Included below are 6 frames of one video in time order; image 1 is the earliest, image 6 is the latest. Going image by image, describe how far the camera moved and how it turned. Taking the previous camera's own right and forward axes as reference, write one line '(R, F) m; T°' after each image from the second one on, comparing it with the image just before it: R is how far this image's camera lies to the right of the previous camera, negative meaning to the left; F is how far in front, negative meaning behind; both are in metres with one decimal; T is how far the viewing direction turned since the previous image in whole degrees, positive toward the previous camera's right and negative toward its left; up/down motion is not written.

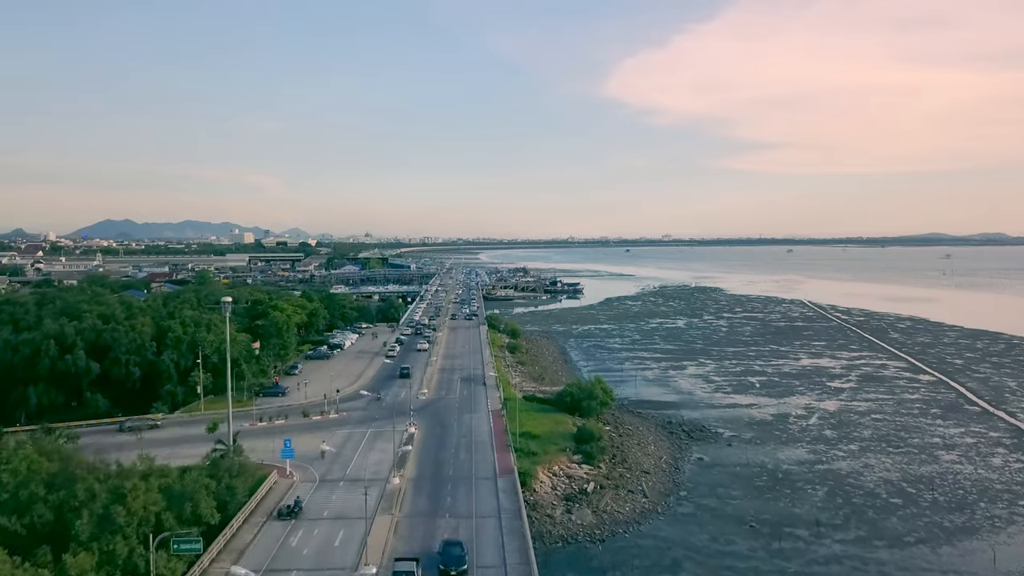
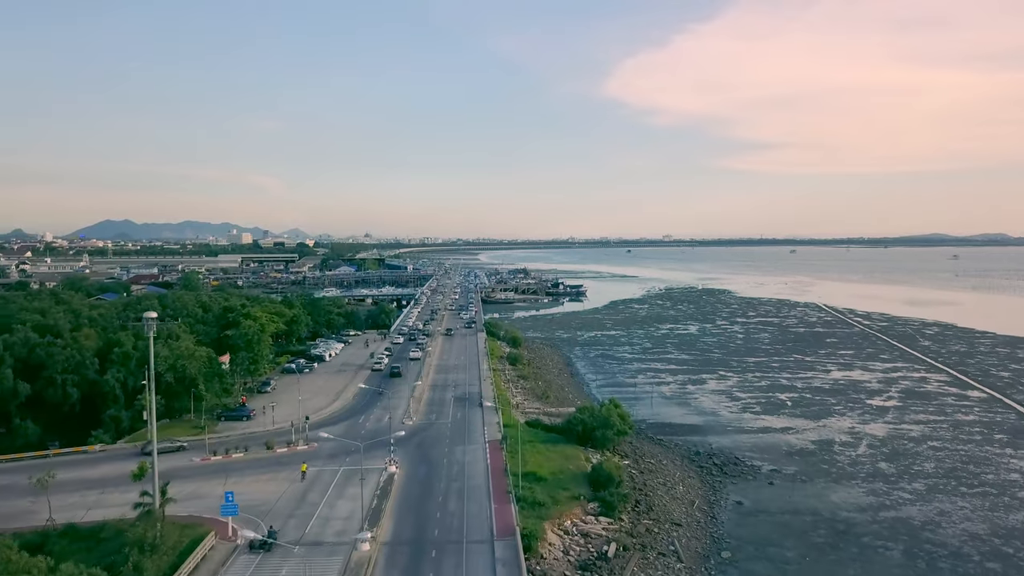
(0.0, +4.1) m; 0°
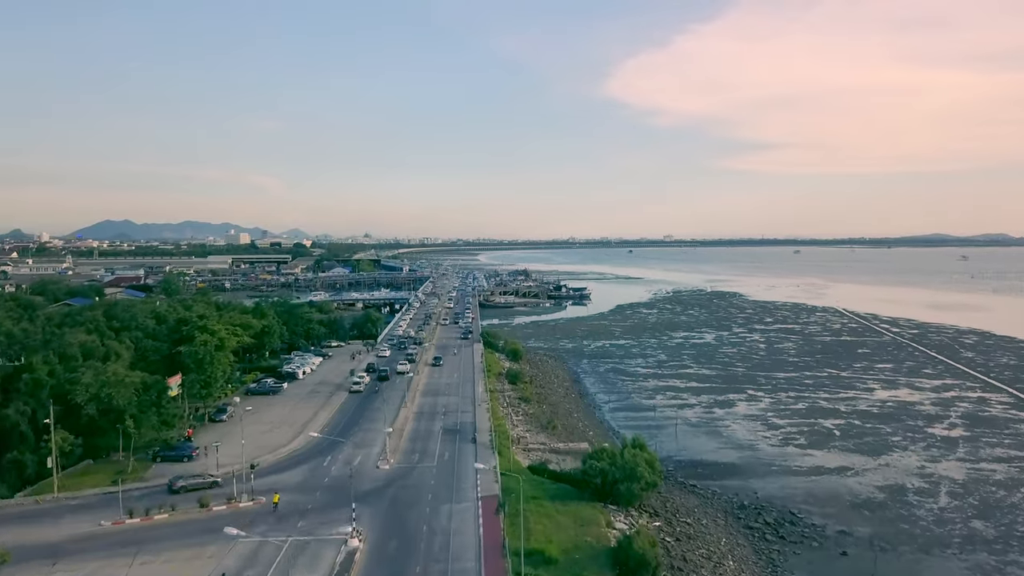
(0.0, +4.8) m; 0°
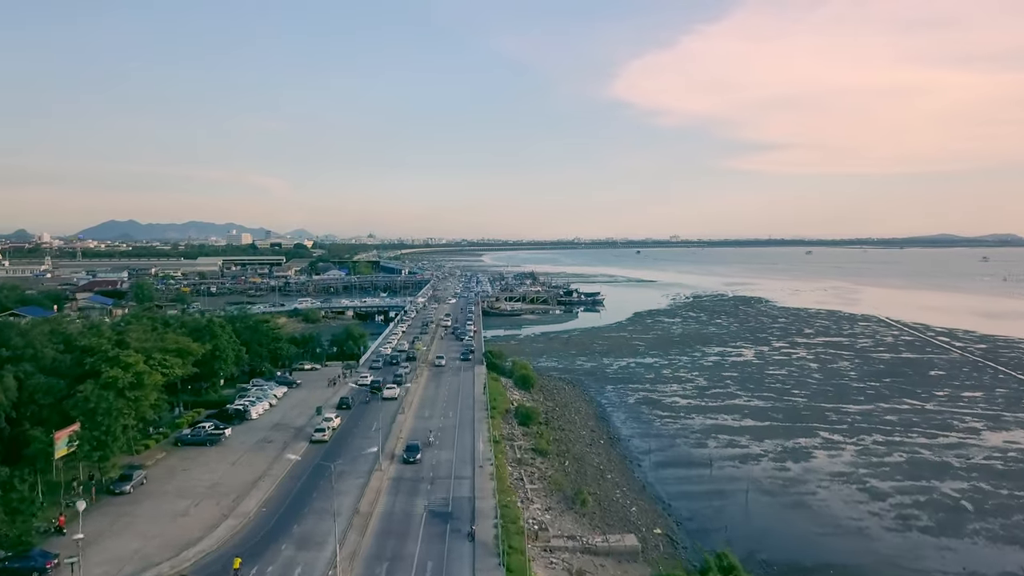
(-0.2, +7.3) m; 0°
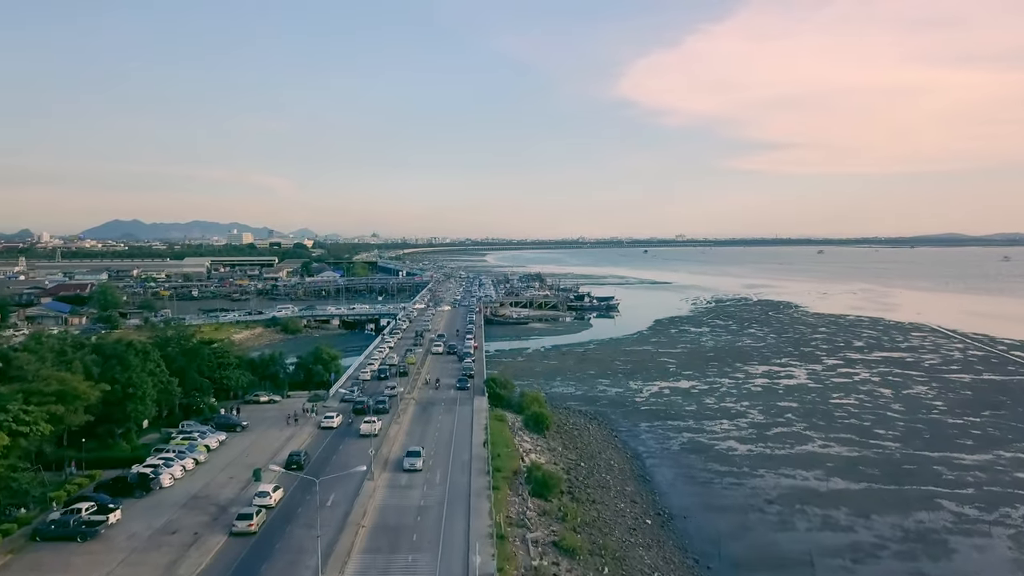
(-0.1, +7.4) m; 0°
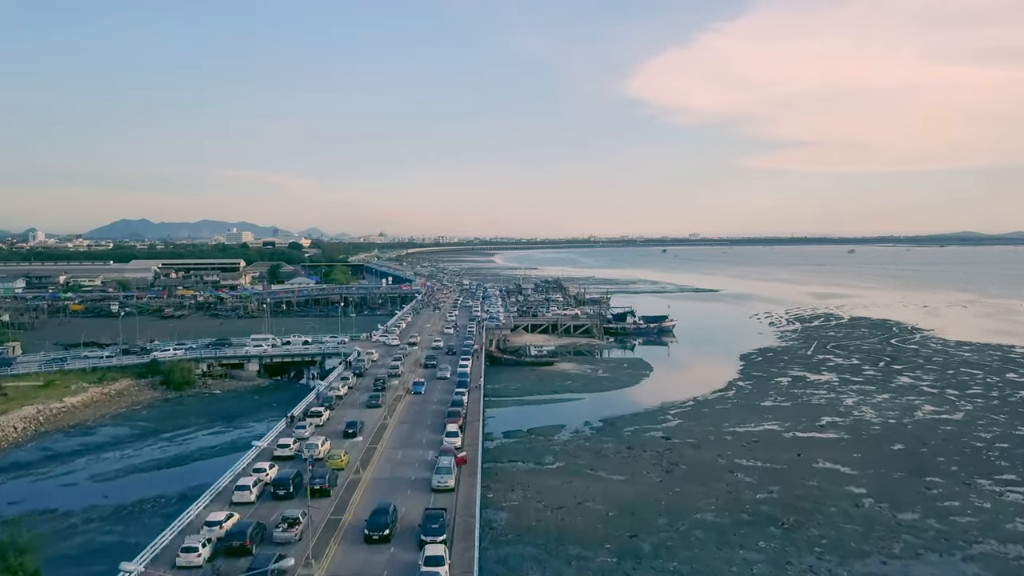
(-0.4, +21.2) m; -1°
